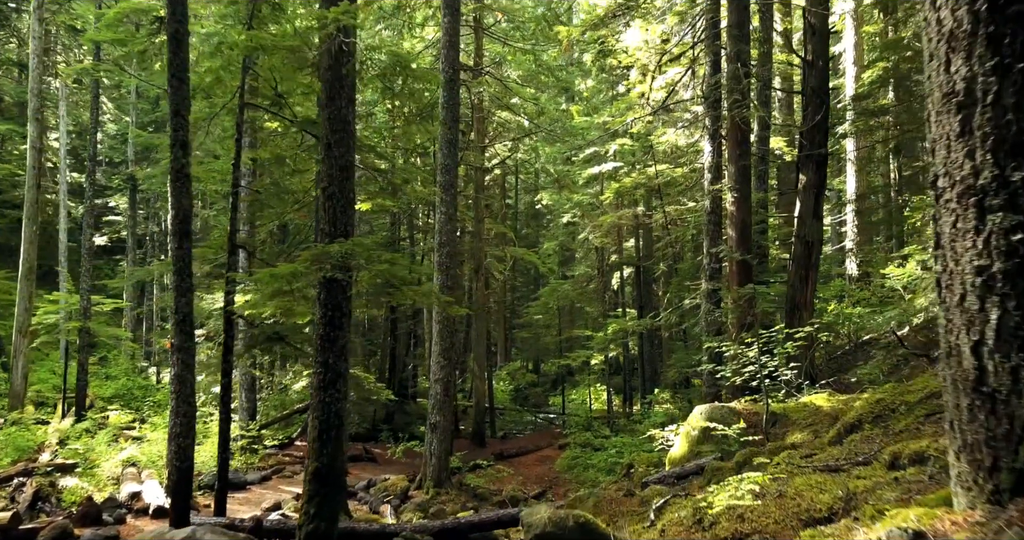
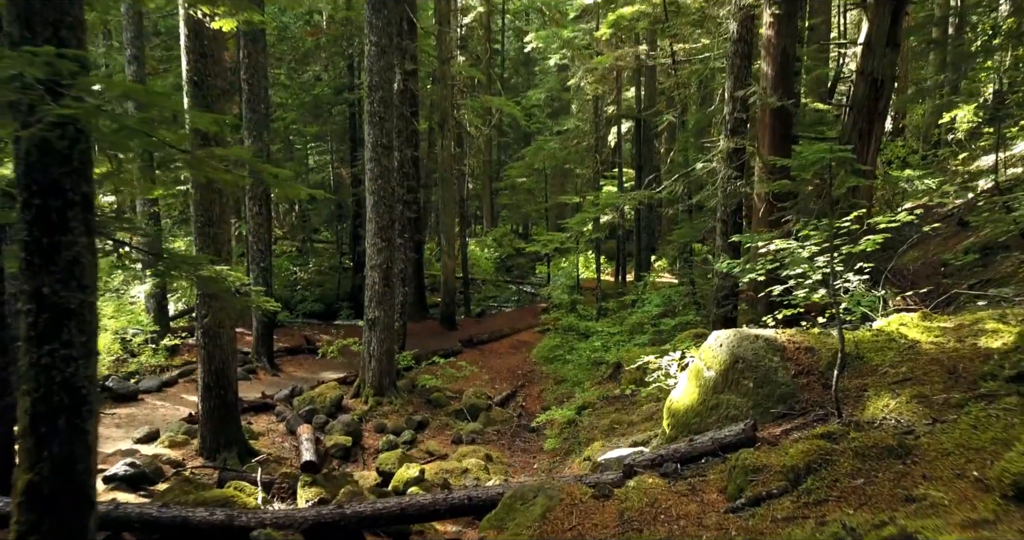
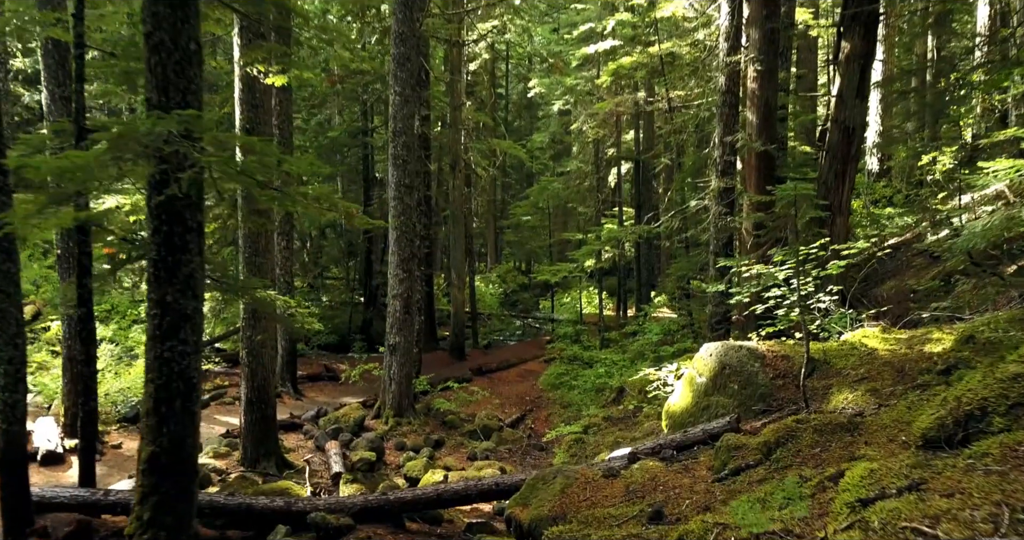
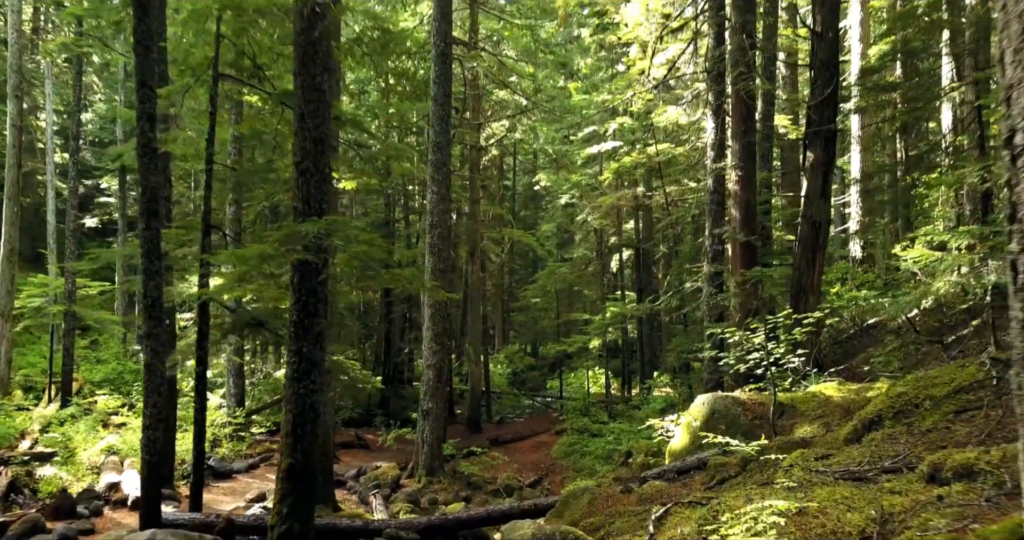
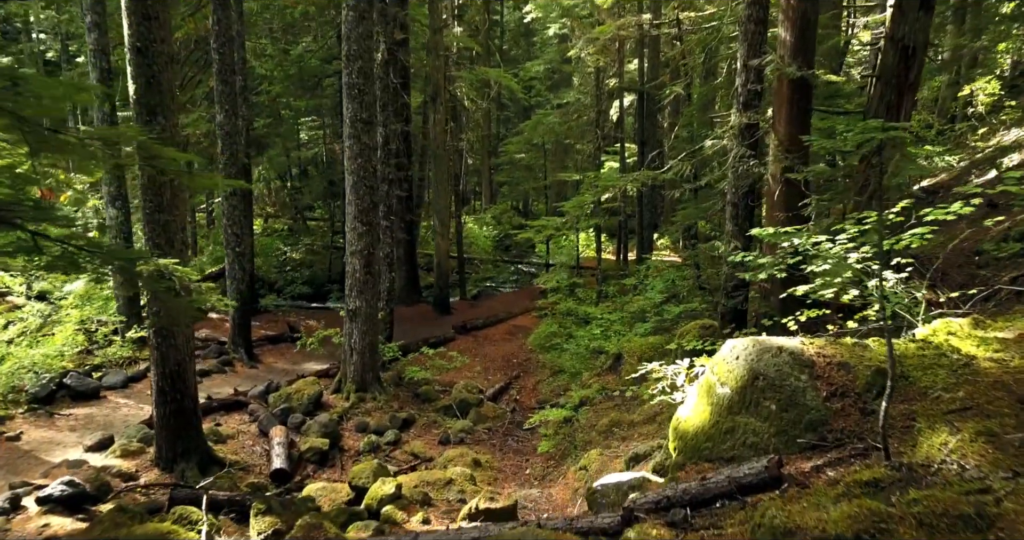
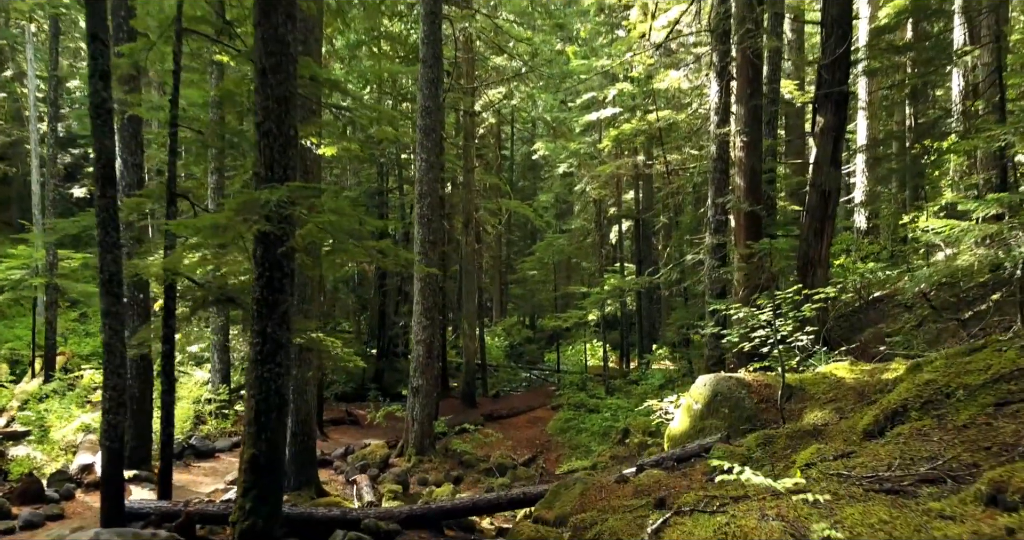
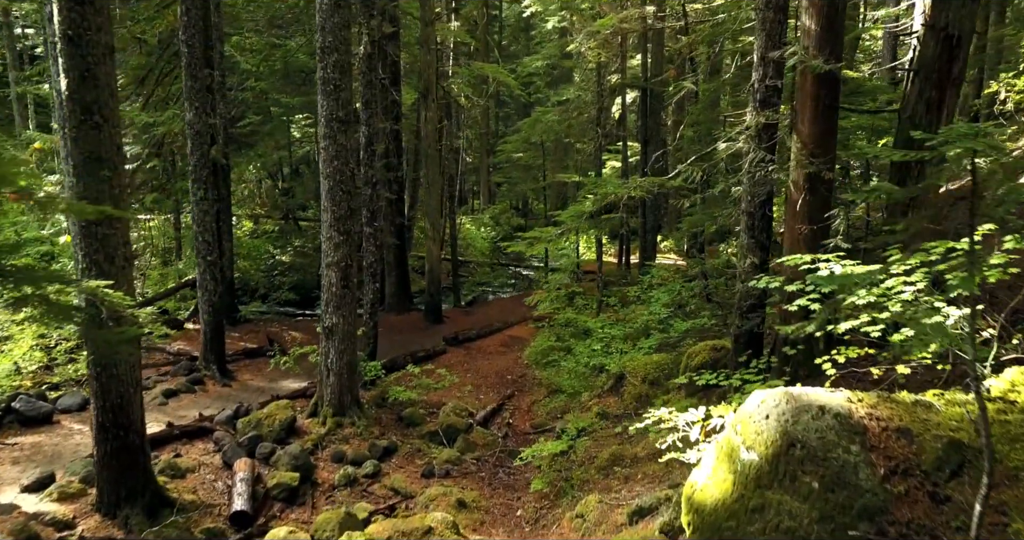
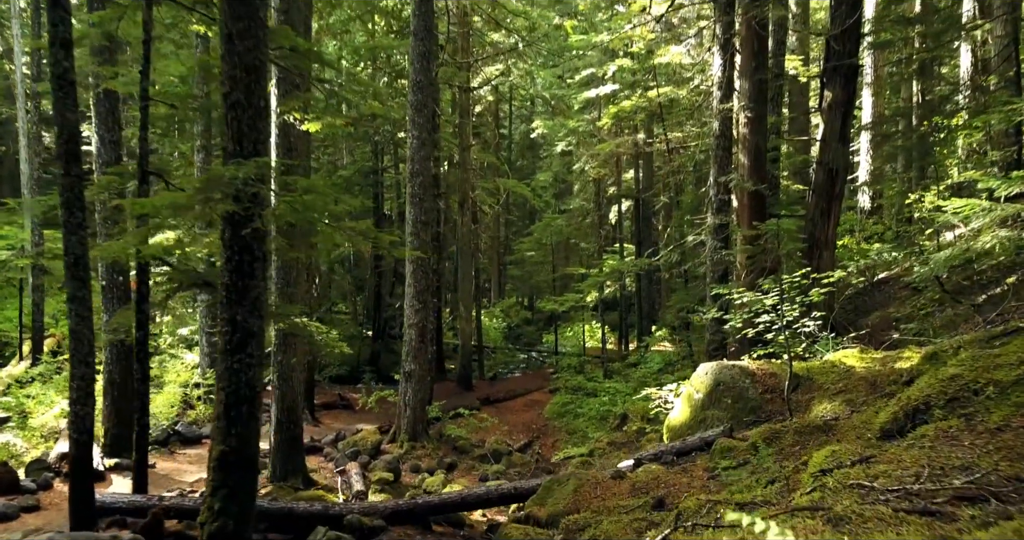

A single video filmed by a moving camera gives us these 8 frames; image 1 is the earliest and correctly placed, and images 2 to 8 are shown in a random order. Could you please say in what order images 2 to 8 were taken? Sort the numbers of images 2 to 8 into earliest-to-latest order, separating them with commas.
4, 6, 8, 3, 2, 5, 7
